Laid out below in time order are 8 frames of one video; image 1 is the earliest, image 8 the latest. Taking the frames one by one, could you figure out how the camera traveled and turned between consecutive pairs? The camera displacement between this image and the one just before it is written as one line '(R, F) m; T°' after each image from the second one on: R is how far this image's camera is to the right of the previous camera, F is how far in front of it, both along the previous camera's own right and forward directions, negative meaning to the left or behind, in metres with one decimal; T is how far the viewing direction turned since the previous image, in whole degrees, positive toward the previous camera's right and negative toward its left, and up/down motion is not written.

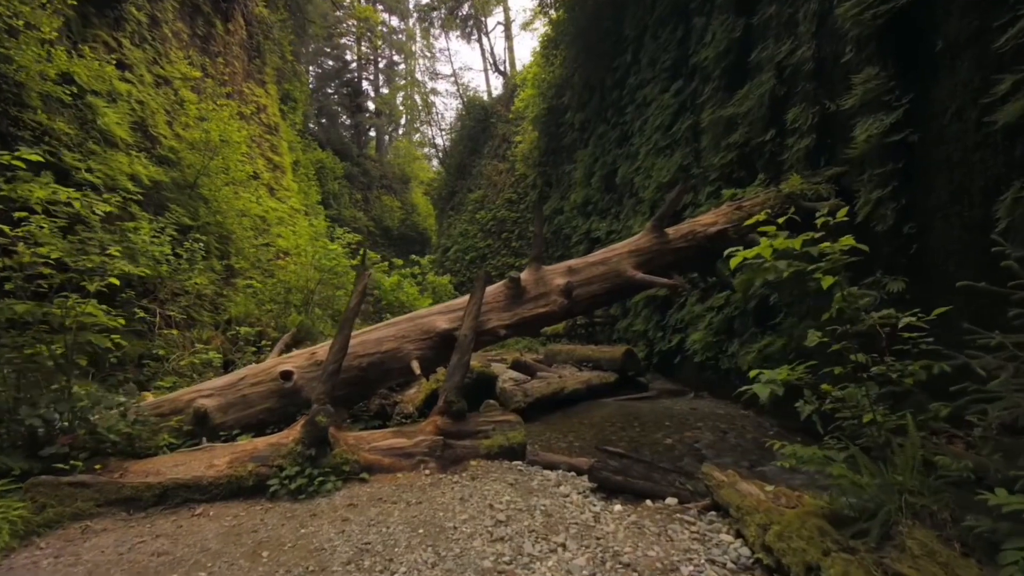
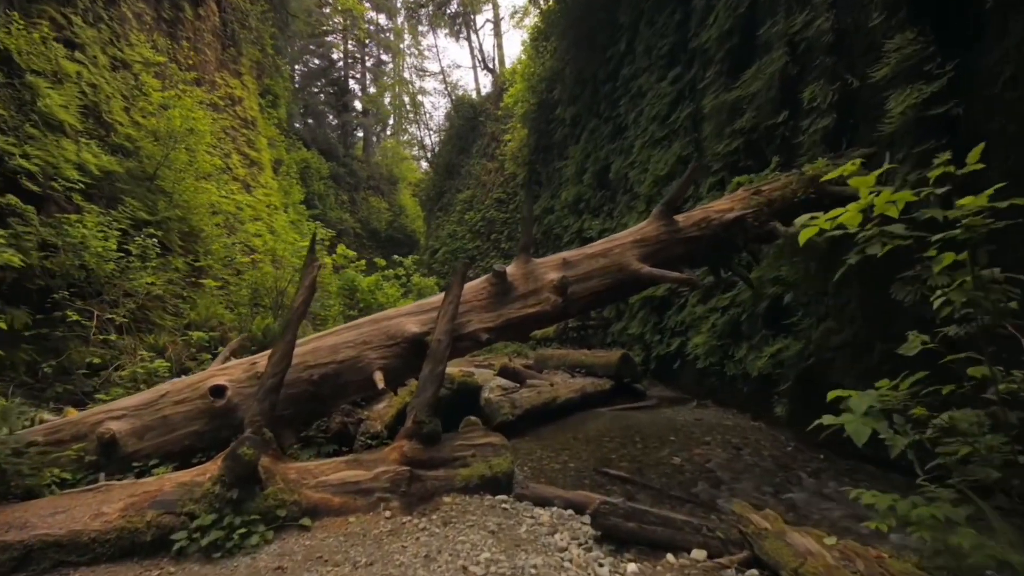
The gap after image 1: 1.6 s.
(0.0, +0.7) m; +1°
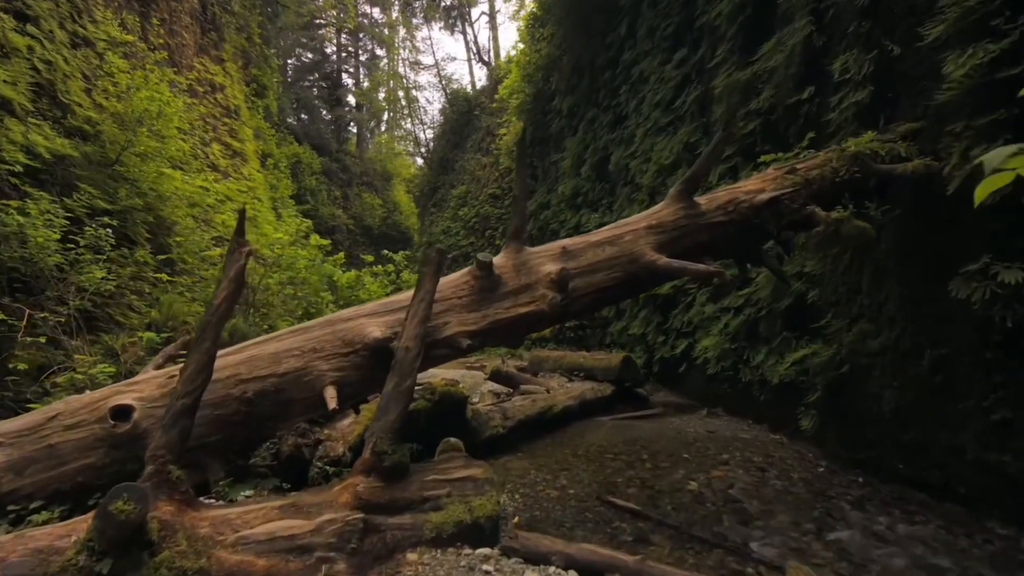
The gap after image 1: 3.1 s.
(0.0, +0.6) m; 0°
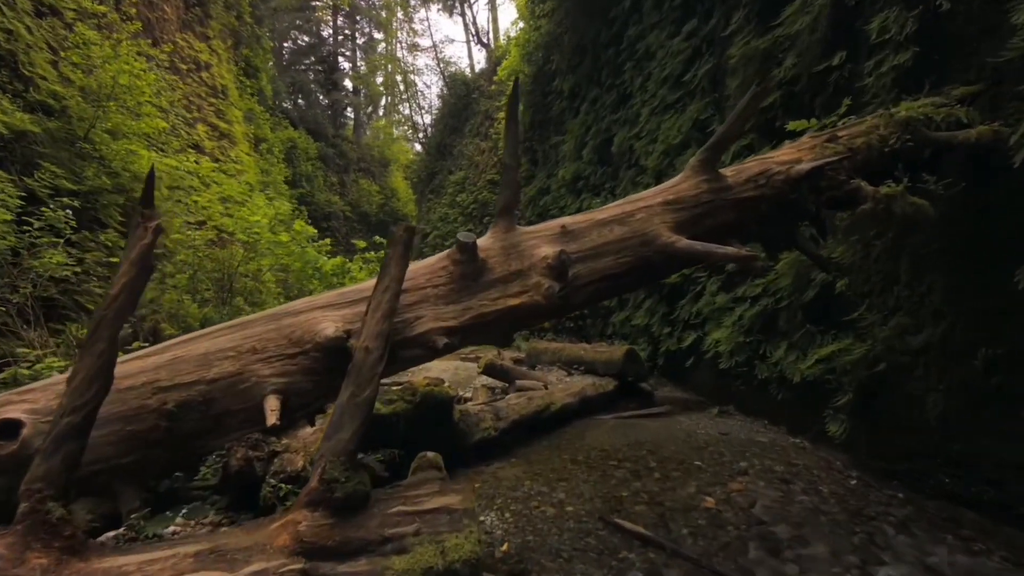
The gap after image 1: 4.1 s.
(+0.1, +0.5) m; 0°
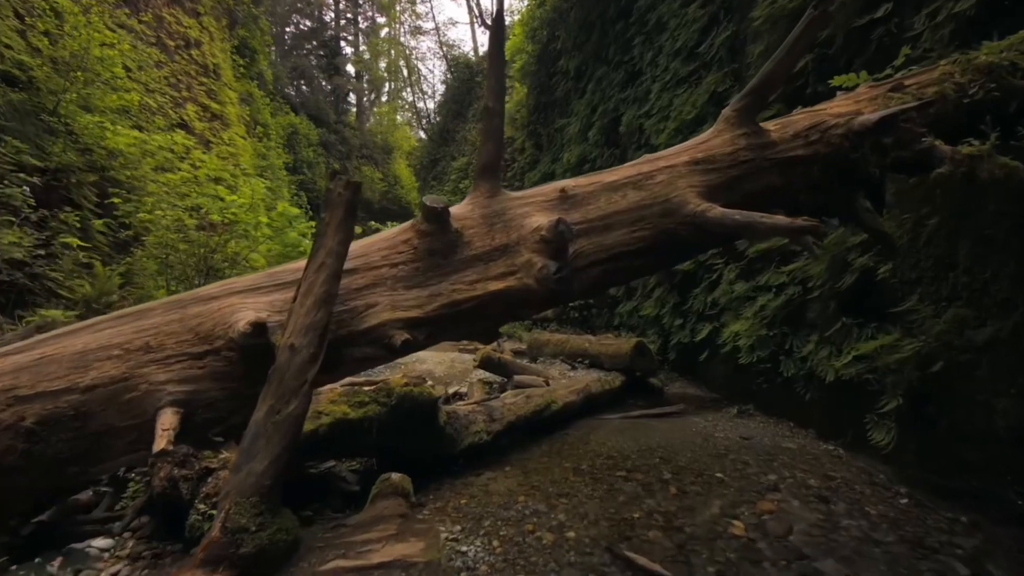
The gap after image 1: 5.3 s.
(+0.1, +0.5) m; -1°
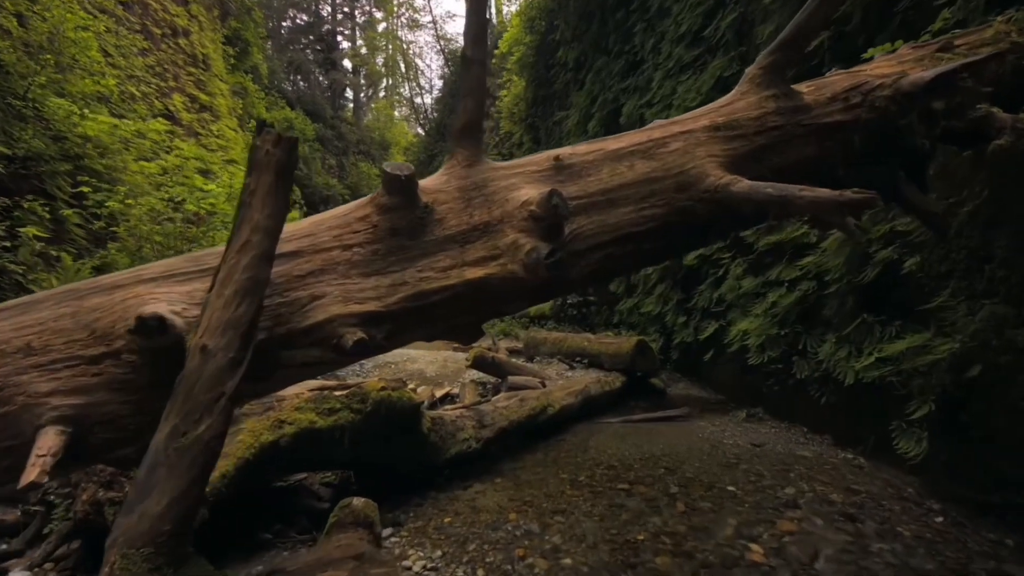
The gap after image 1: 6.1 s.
(0.0, +0.3) m; 0°
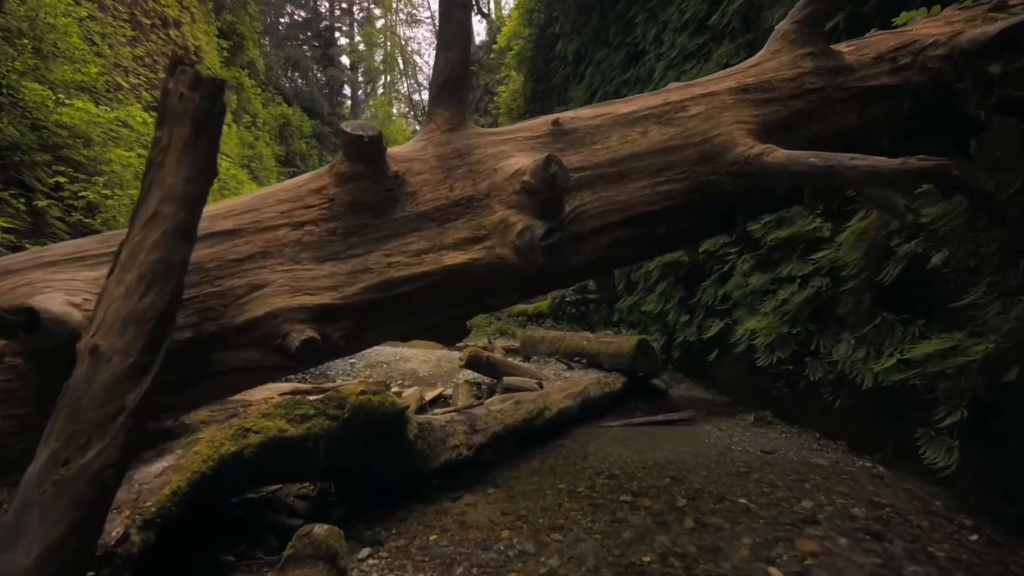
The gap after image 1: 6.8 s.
(0.0, +0.3) m; 0°
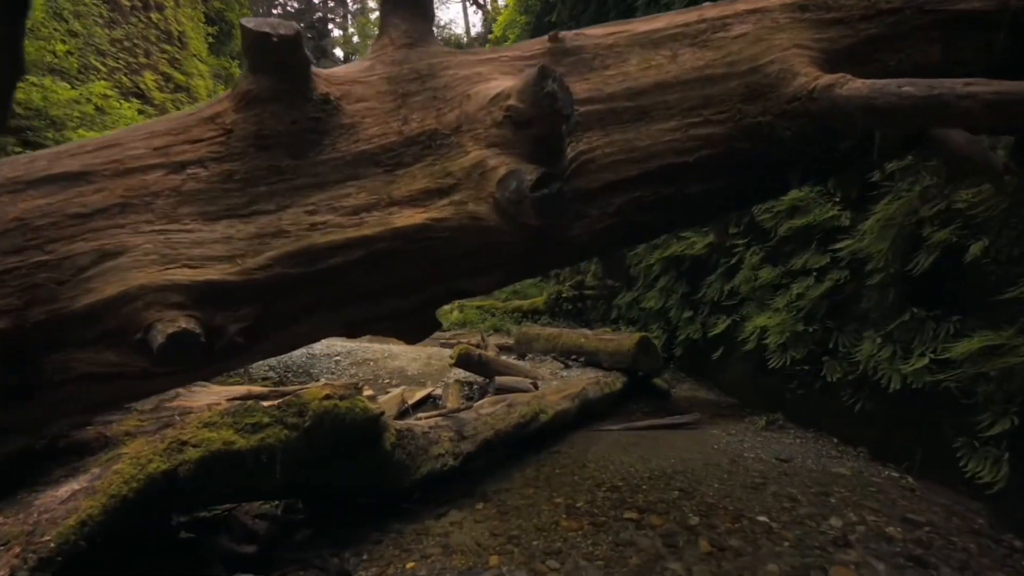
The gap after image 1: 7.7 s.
(0.0, +0.3) m; 0°
